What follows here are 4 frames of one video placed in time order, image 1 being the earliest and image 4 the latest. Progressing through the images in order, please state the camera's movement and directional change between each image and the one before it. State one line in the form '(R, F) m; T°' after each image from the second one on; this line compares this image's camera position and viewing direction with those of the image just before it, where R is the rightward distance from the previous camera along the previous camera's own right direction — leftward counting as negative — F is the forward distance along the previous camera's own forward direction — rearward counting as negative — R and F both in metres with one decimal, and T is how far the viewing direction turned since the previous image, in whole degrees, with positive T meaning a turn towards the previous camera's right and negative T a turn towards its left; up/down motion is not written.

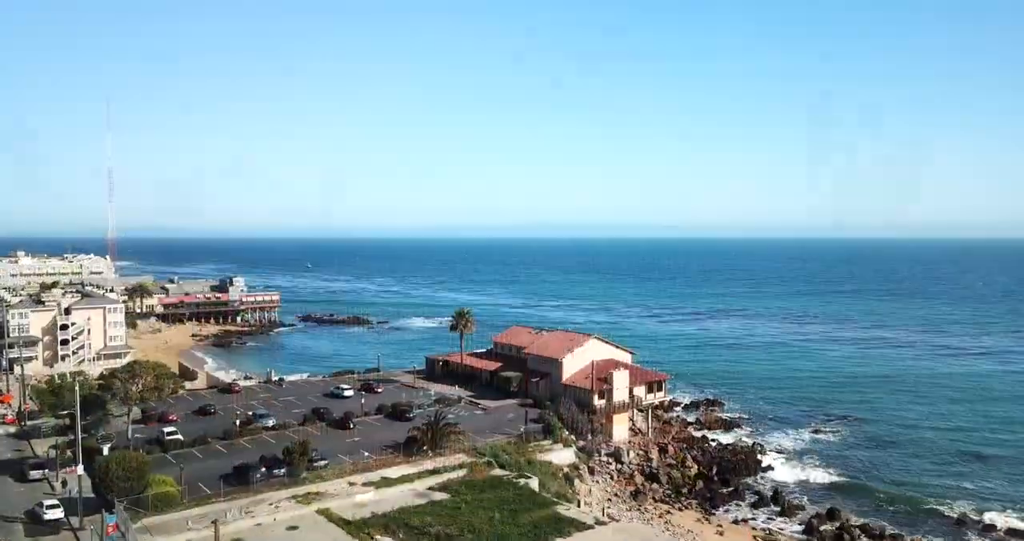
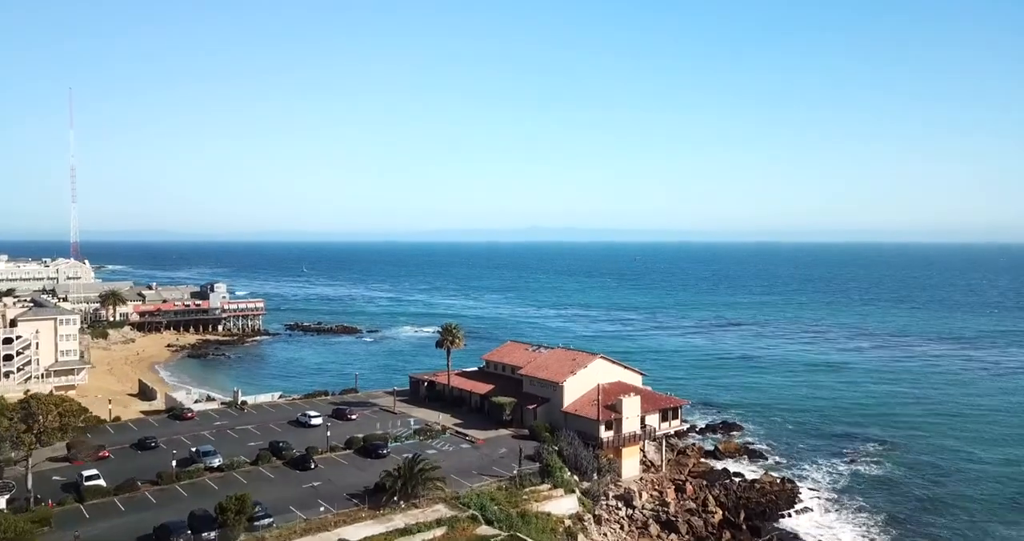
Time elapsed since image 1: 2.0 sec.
(+0.4, +7.2) m; 0°
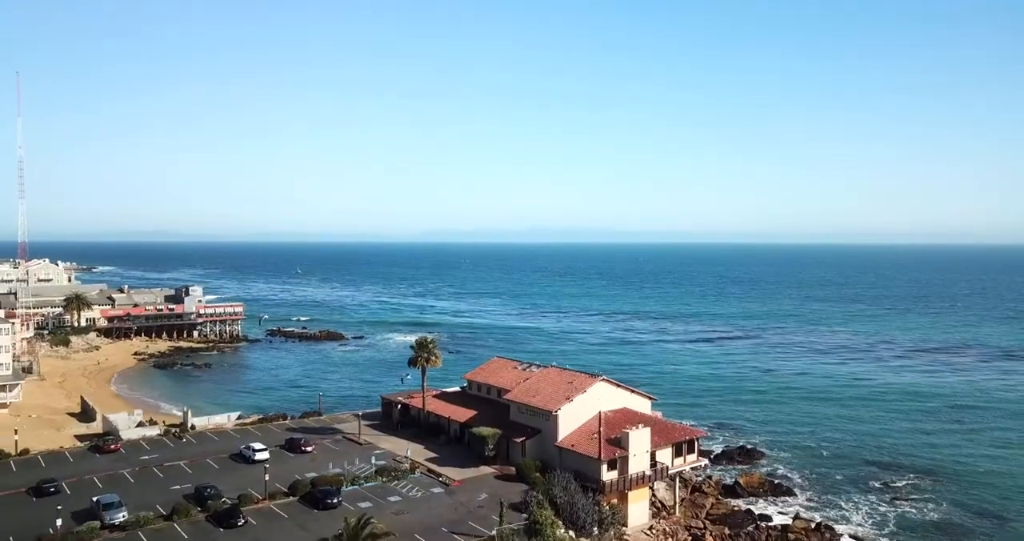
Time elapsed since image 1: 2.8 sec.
(+0.8, +7.8) m; 0°
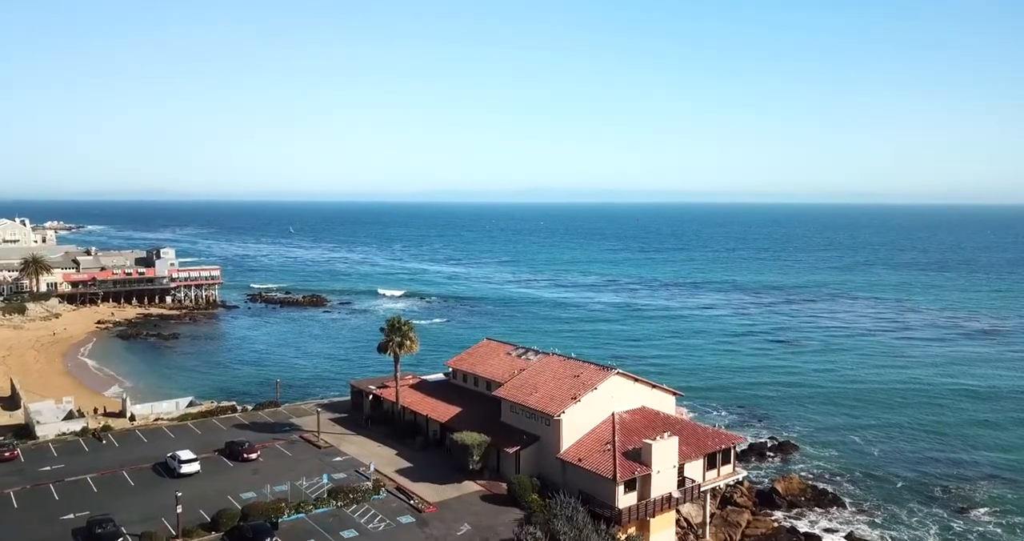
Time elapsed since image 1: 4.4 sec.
(+0.3, +8.3) m; 0°
